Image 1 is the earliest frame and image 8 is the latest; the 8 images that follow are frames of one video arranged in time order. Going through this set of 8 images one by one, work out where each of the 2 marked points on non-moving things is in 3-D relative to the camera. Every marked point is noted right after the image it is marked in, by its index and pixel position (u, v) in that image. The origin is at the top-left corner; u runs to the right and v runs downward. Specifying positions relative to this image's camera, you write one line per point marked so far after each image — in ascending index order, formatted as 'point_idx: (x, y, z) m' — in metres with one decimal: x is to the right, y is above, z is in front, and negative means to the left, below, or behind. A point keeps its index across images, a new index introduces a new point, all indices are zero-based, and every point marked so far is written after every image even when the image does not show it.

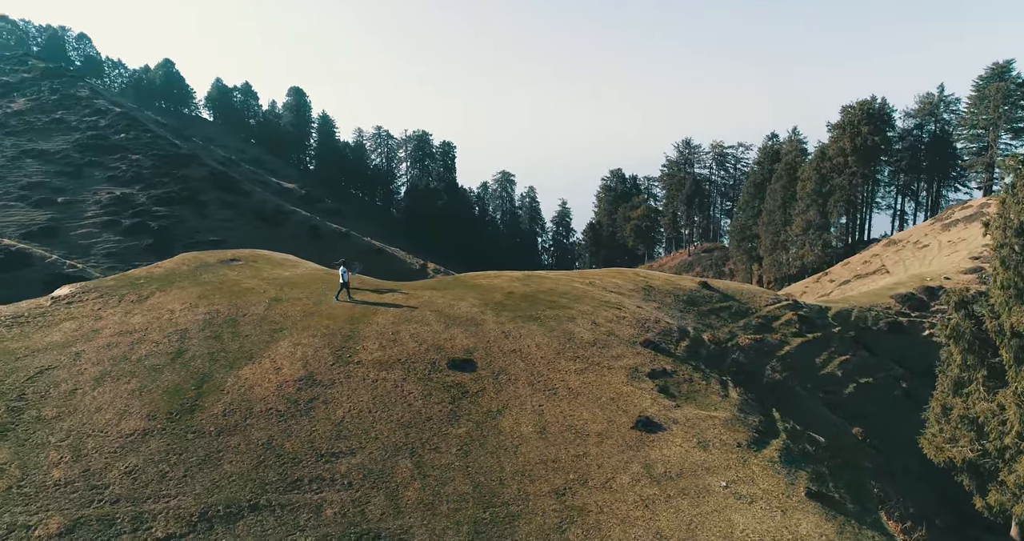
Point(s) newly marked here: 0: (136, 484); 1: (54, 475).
0: (-10.0, -5.6, +19.0) m
1: (-12.4, -5.5, +19.3) m
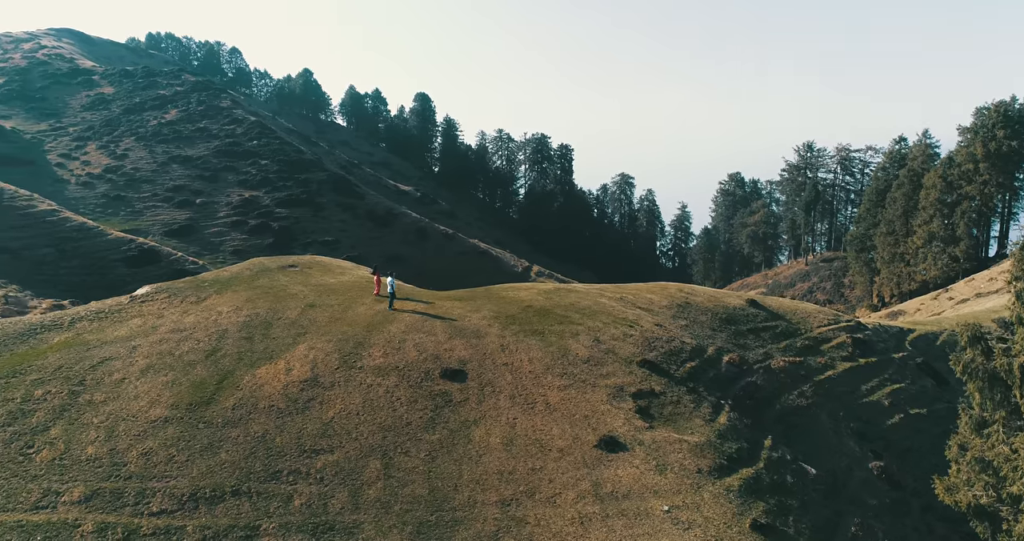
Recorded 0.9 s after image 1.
0: (-11.3, -5.9, +22.2) m
1: (-13.6, -5.7, +22.9) m
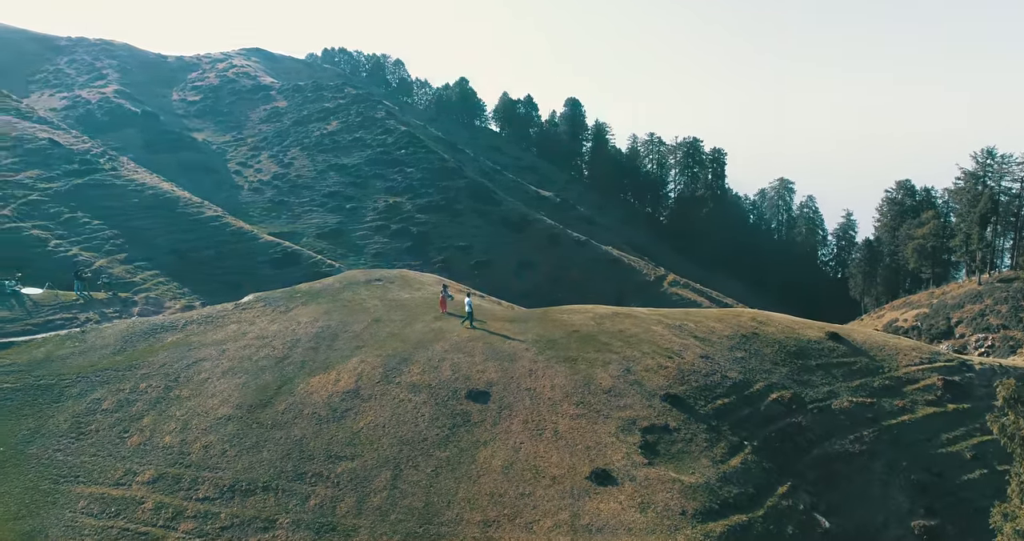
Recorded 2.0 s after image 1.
0: (-11.2, -6.7, +26.1) m
1: (-13.2, -6.4, +27.3) m
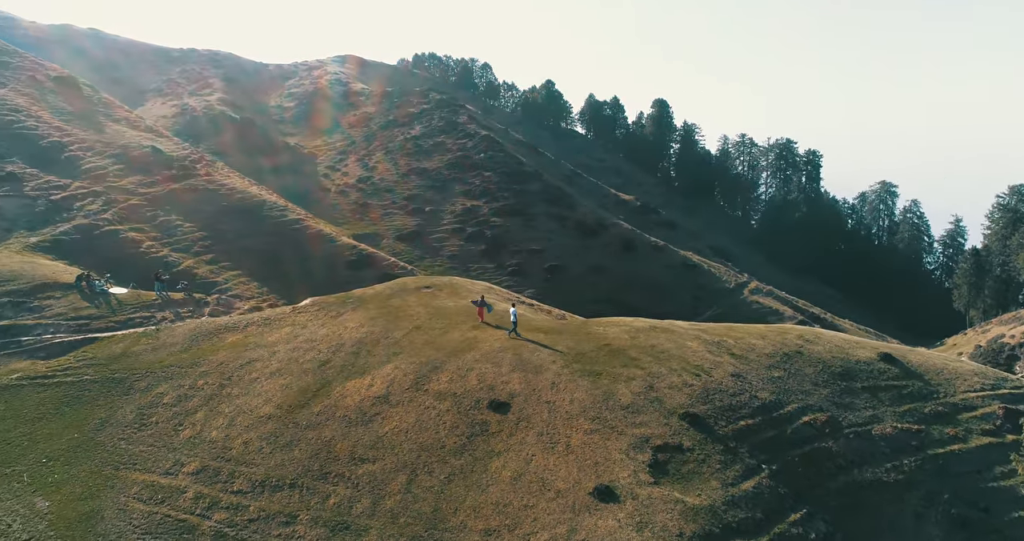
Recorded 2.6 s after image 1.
0: (-10.5, -7.0, +28.2) m
1: (-12.4, -6.7, +29.7) m
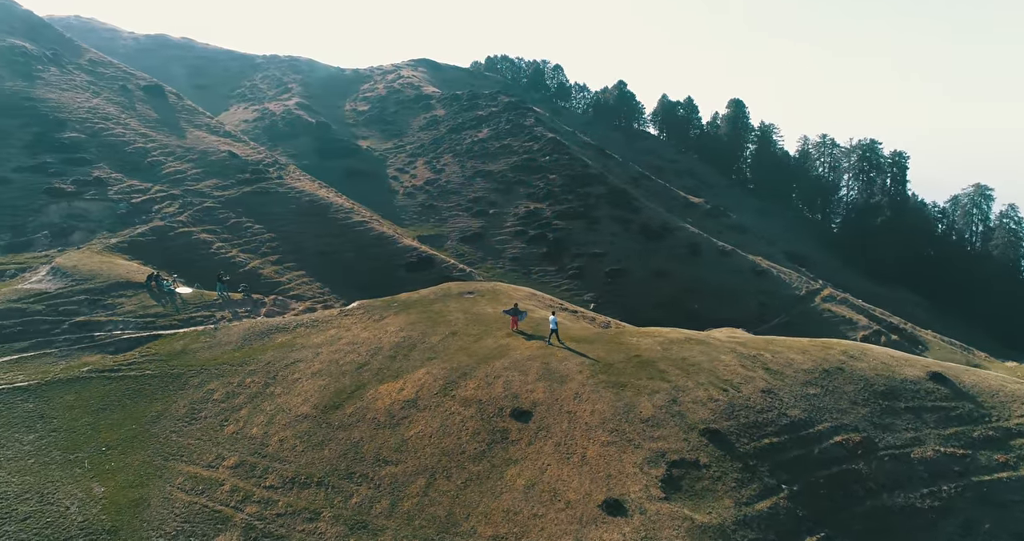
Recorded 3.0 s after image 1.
0: (-9.6, -7.3, +29.8) m
1: (-11.3, -7.0, +31.4) m
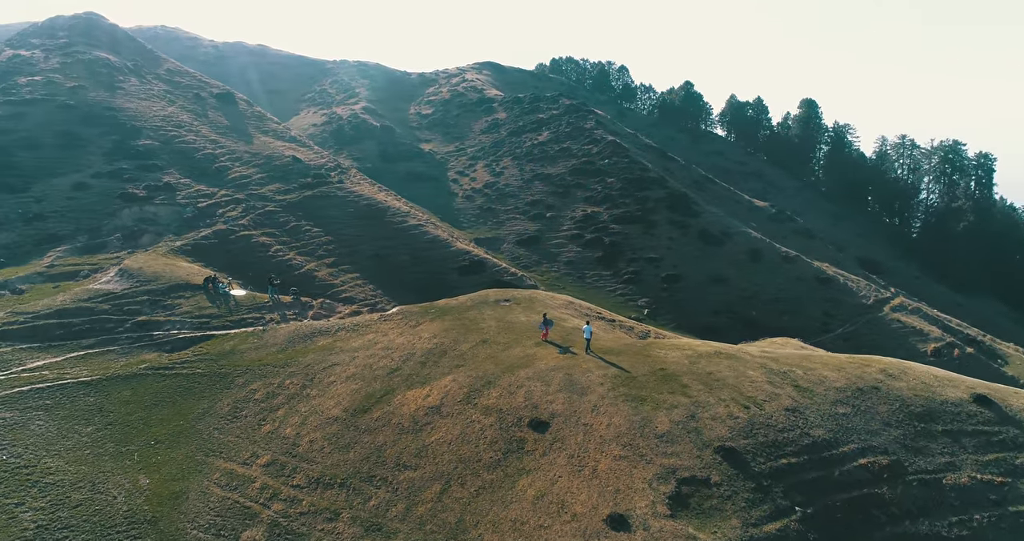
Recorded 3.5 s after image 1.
0: (-8.8, -7.7, +31.2) m
1: (-10.3, -7.3, +33.0) m
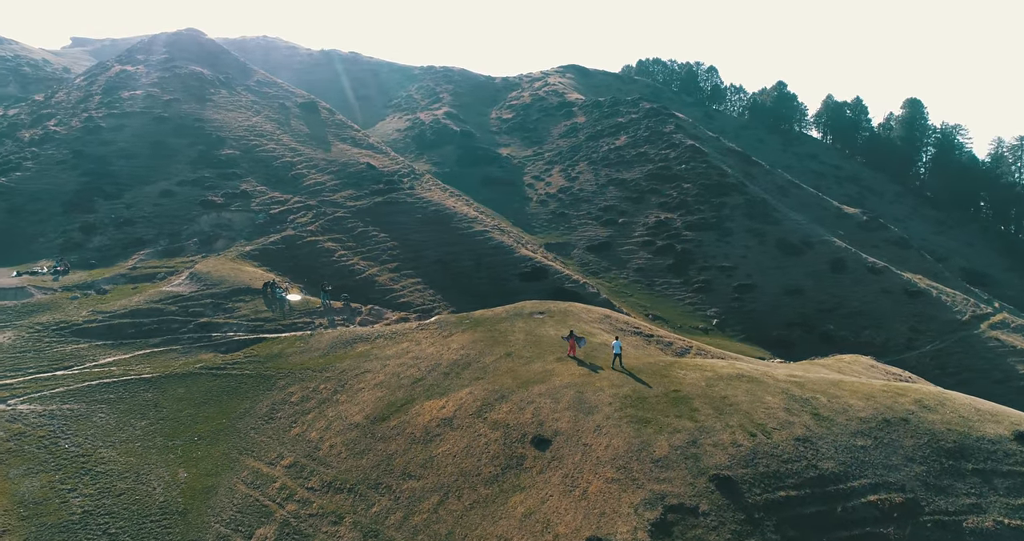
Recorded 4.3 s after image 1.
0: (-8.4, -8.3, +33.0) m
1: (-9.7, -8.0, +34.9) m
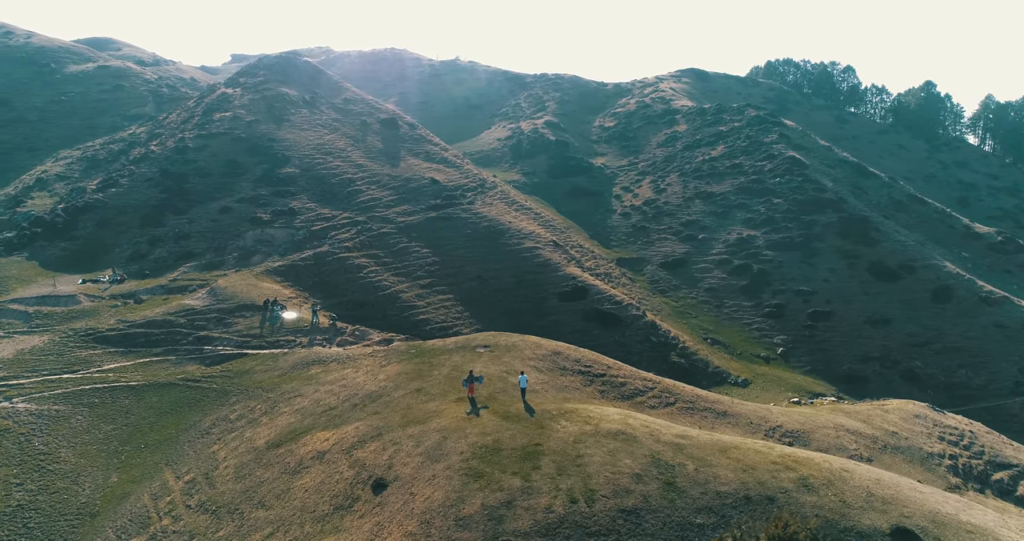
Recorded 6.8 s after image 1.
0: (-14.6, -10.1, +36.0) m
1: (-15.4, -9.7, +38.2) m
